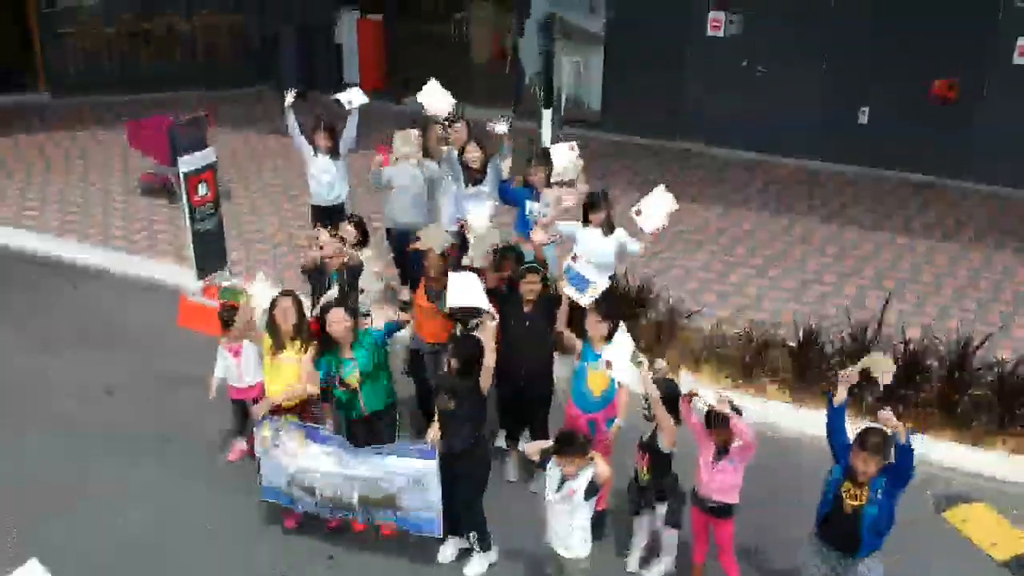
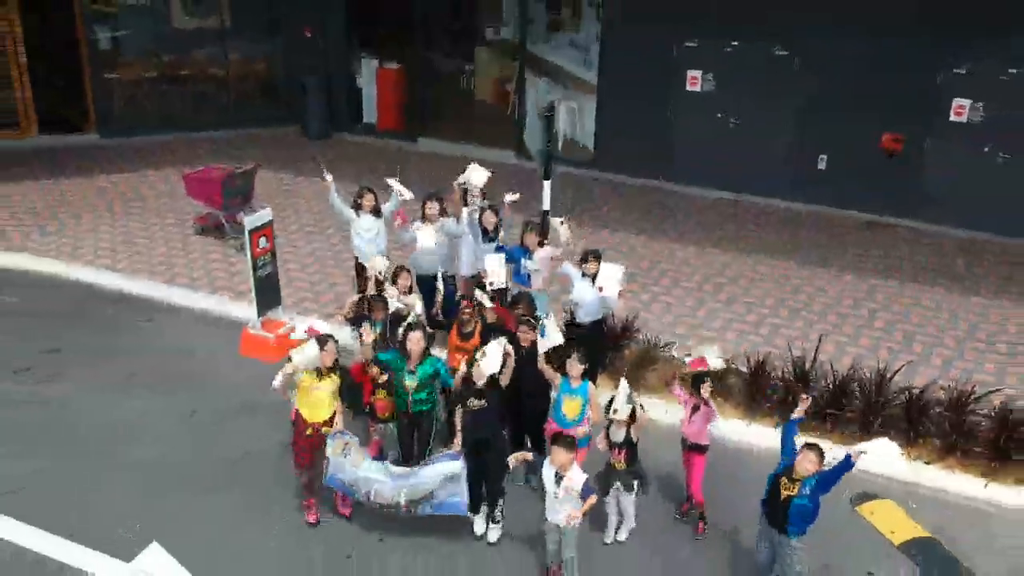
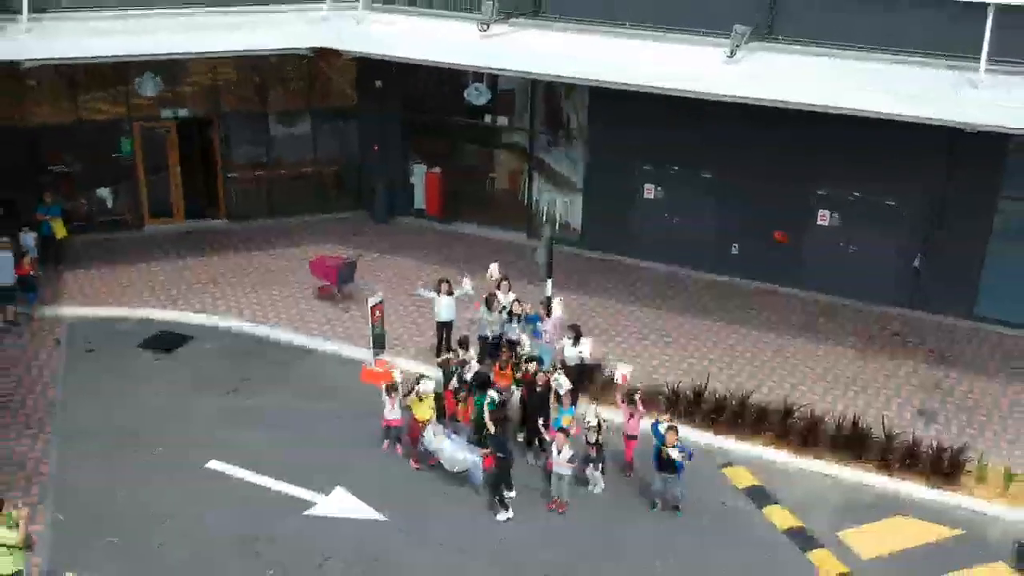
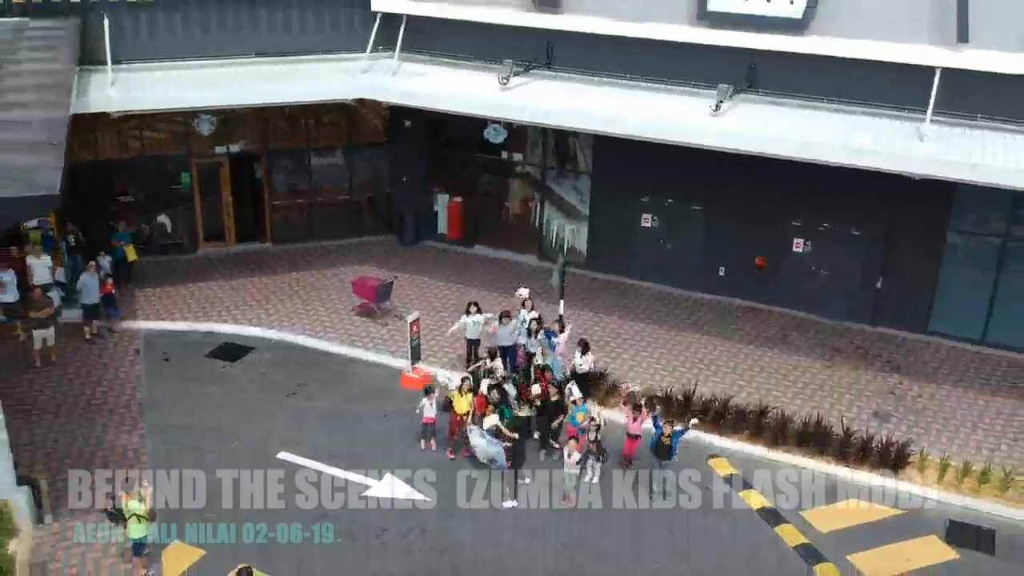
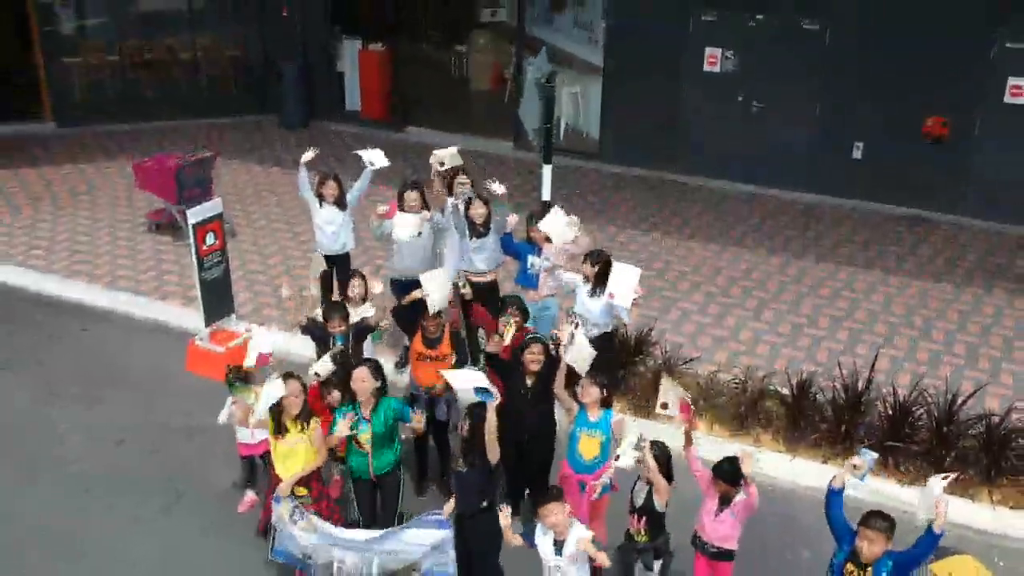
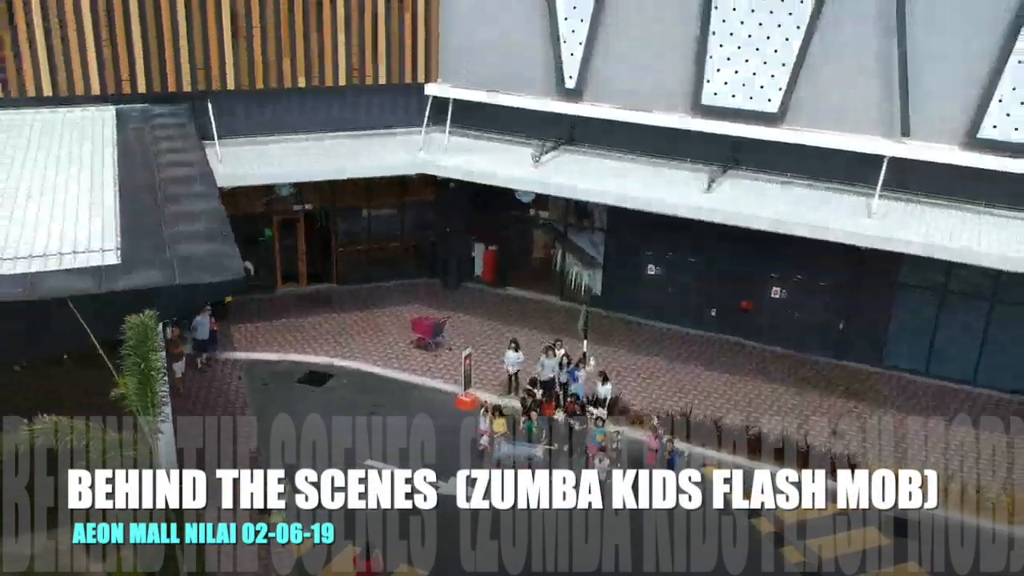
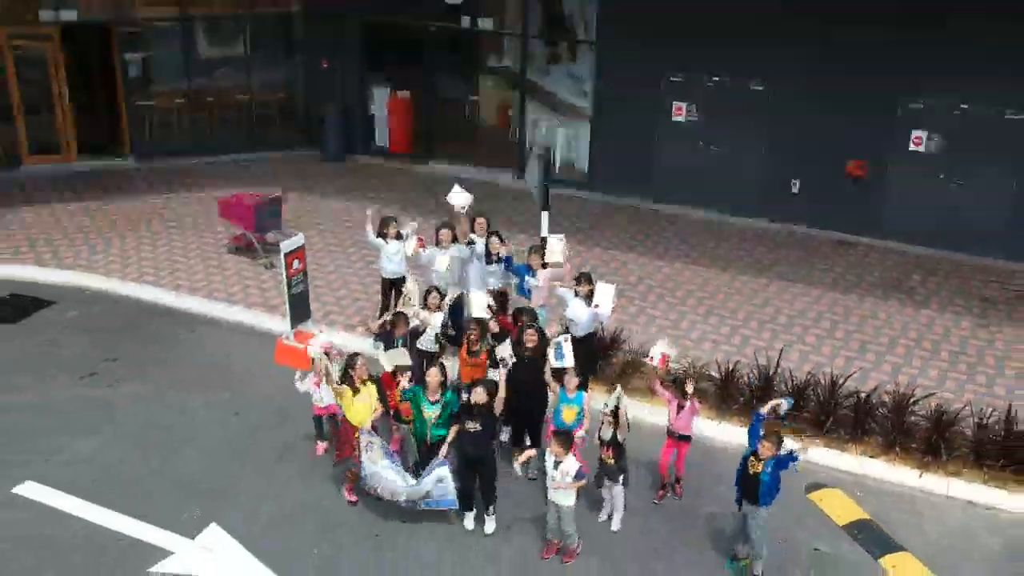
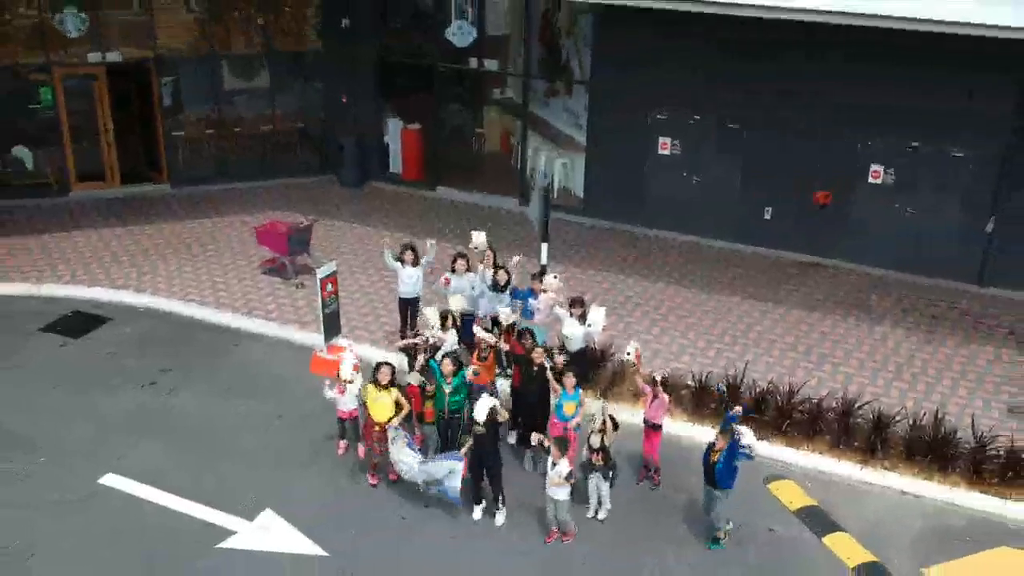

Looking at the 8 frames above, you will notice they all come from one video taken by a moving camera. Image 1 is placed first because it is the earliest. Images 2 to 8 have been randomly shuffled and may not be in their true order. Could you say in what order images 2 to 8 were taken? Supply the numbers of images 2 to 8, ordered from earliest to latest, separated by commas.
5, 2, 7, 8, 3, 4, 6
